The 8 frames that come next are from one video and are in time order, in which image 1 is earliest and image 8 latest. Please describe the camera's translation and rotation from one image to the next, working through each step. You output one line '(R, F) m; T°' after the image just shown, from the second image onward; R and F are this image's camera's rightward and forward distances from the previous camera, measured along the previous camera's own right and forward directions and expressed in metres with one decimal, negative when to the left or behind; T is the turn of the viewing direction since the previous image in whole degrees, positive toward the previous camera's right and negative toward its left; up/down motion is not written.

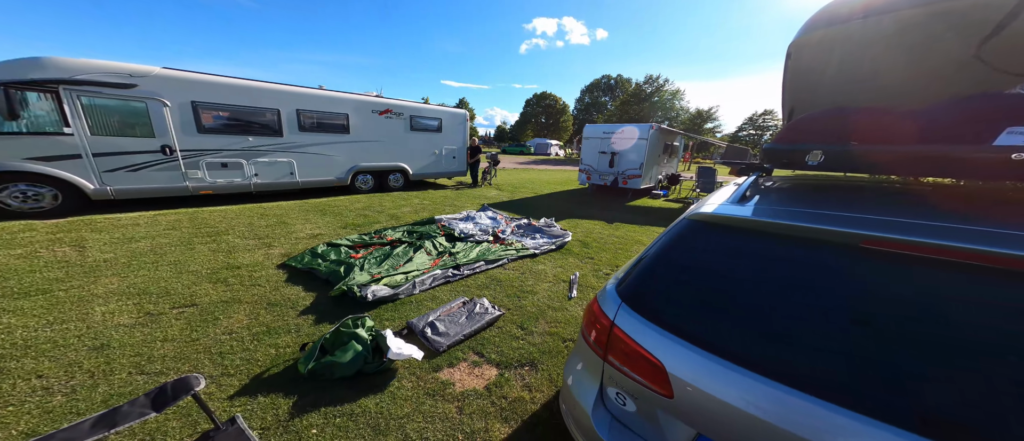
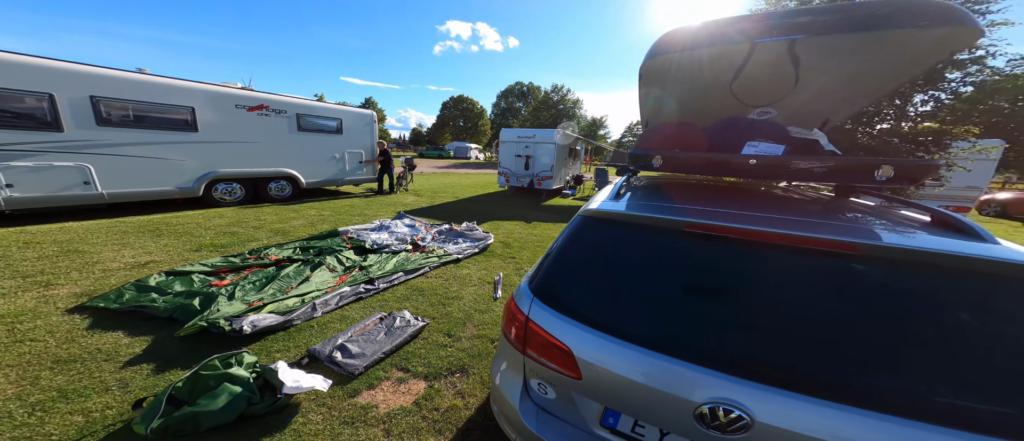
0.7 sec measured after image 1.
(+0.1, -0.1) m; +15°
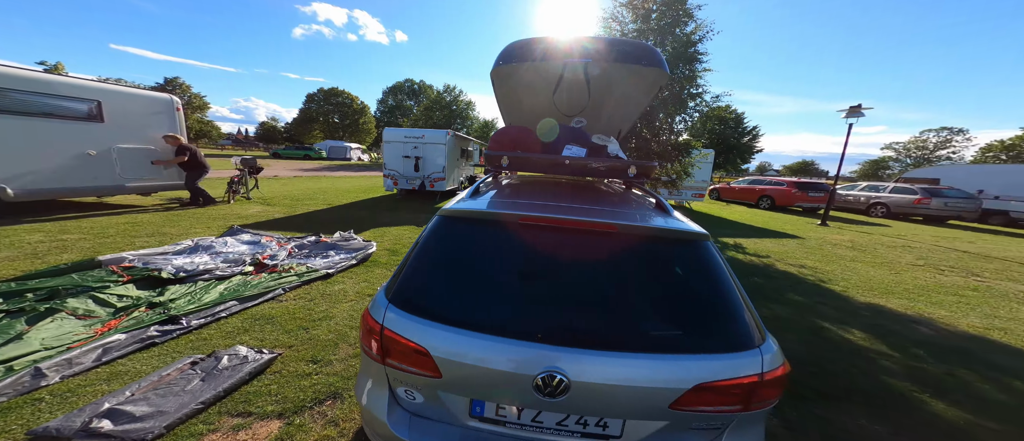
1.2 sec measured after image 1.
(+0.5, 0.0) m; +19°
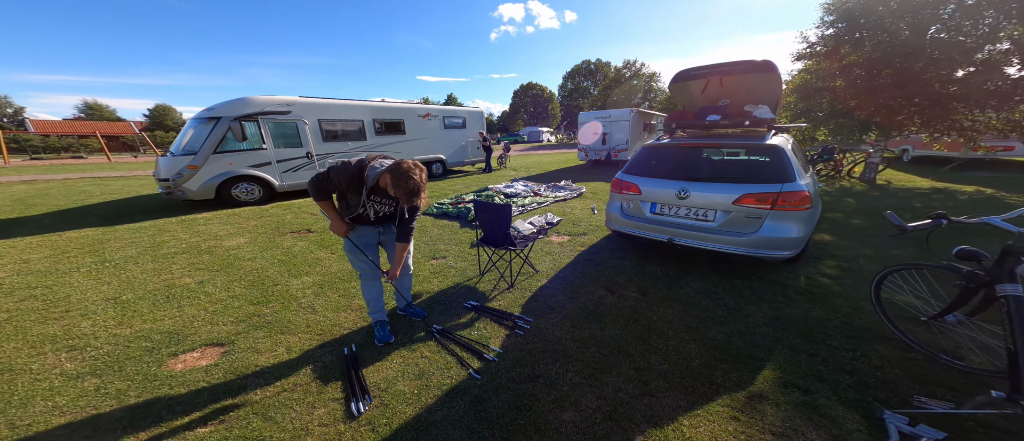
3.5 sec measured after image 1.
(-1.6, -1.3) m; -30°
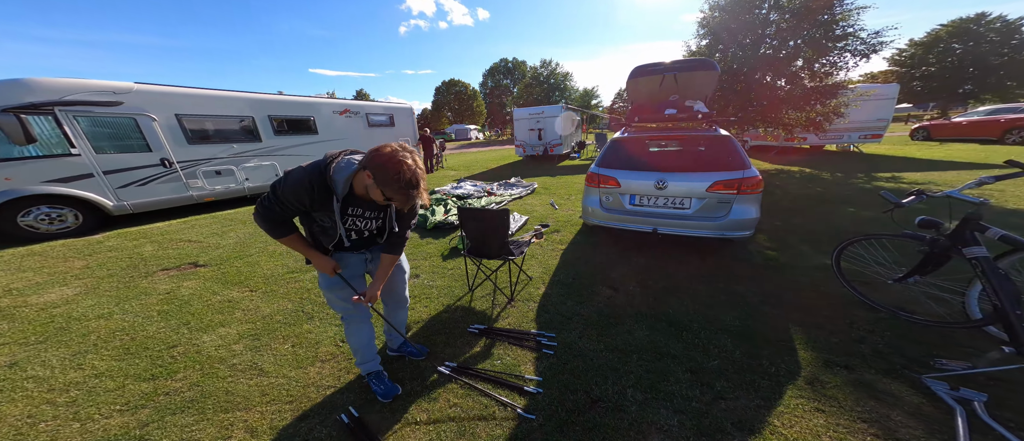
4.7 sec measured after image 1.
(-0.6, +0.4) m; +15°
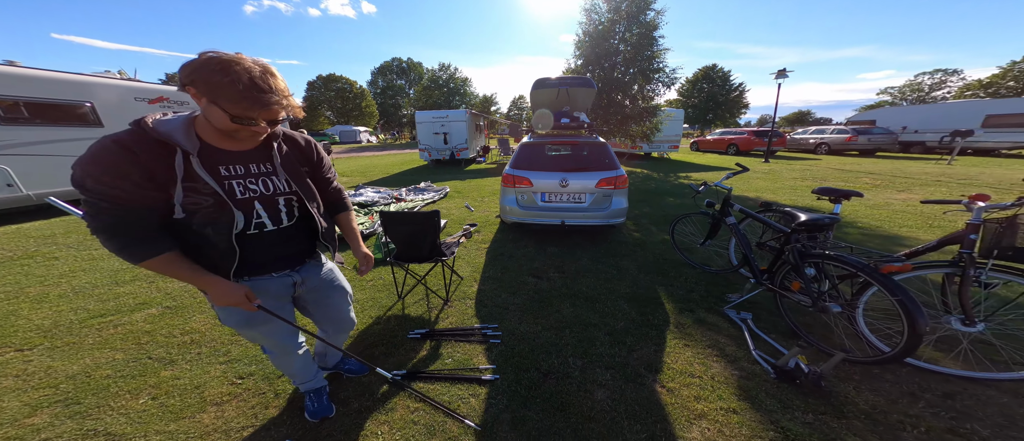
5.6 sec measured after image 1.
(-0.3, -0.1) m; +19°
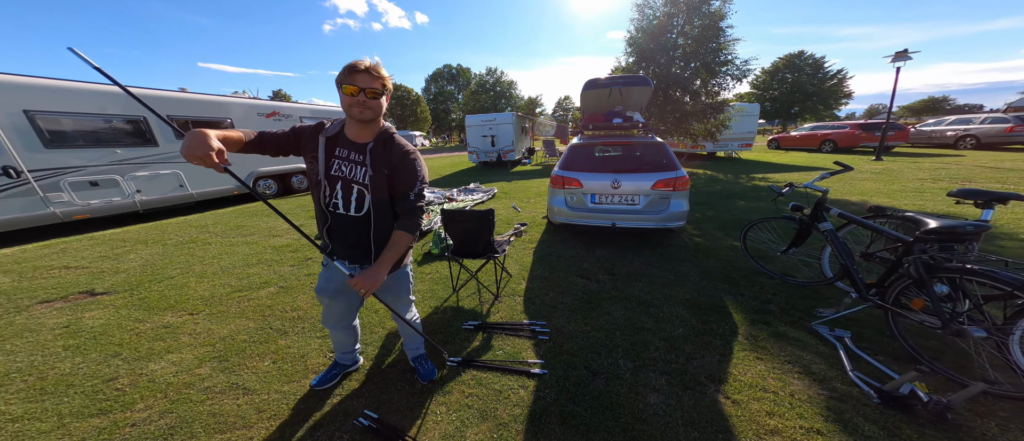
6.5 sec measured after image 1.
(-0.1, -0.1) m; -9°
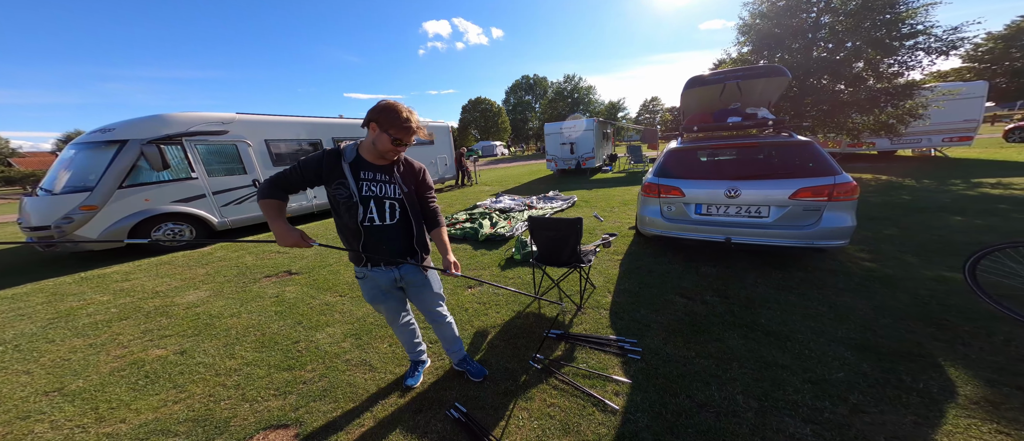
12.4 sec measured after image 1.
(-0.1, 0.0) m; -15°
